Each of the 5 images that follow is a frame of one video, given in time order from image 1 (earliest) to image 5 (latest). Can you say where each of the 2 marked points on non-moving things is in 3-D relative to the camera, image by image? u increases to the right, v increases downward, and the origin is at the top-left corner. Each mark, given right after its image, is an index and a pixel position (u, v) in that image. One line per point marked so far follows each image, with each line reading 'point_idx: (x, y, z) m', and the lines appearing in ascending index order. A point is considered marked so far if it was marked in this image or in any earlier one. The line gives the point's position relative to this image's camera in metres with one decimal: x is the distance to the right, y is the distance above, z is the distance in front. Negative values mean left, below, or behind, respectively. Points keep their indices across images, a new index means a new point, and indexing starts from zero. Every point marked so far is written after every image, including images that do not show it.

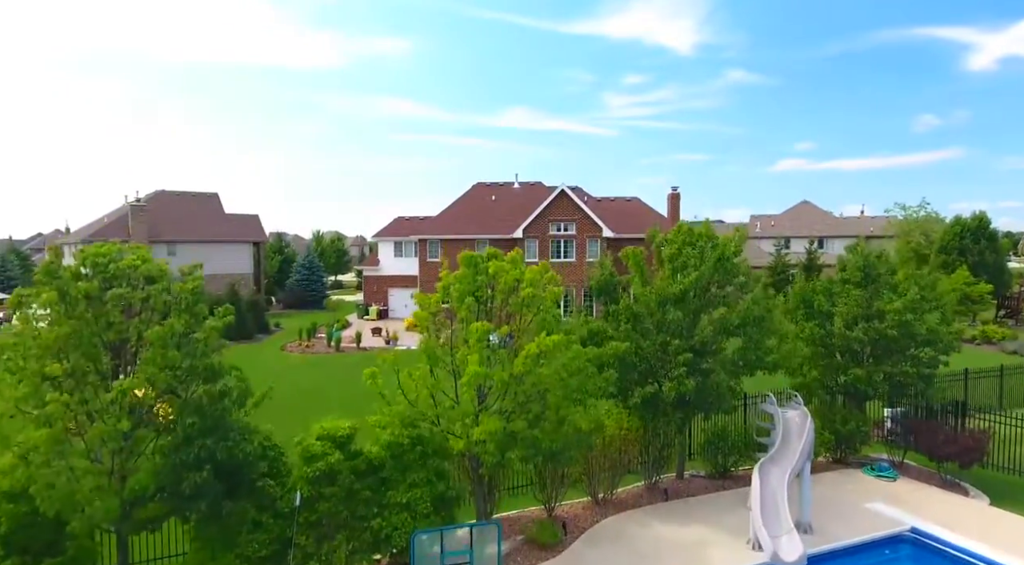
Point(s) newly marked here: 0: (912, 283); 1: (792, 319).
0: (+5.5, 0.0, +8.6) m
1: (+3.9, -0.5, +8.9) m
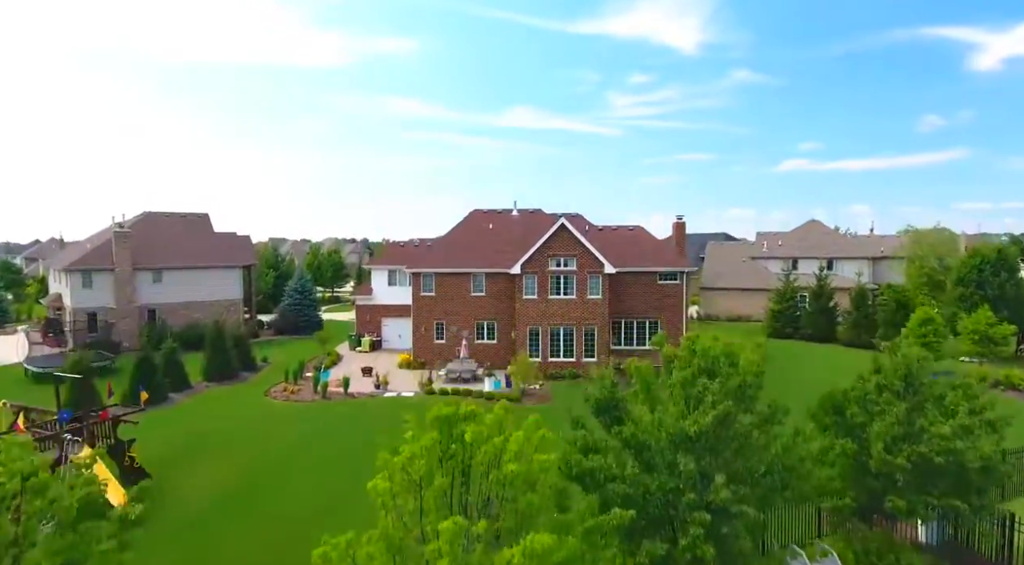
0: (+5.3, -1.3, +7.5) m
1: (+3.8, -1.8, +7.7) m
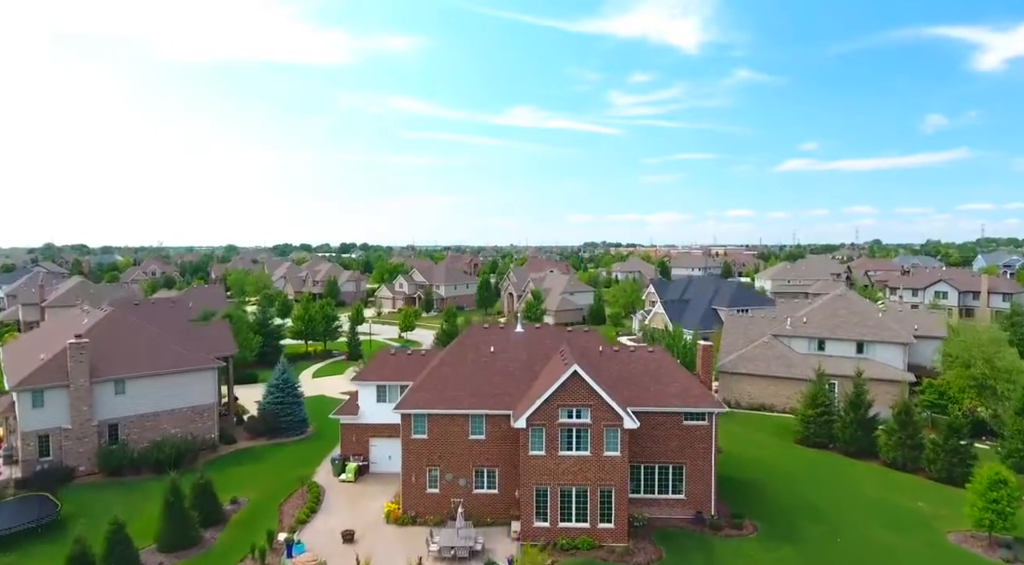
0: (+5.4, -5.8, +4.5) m
1: (+3.9, -6.3, +4.8) m
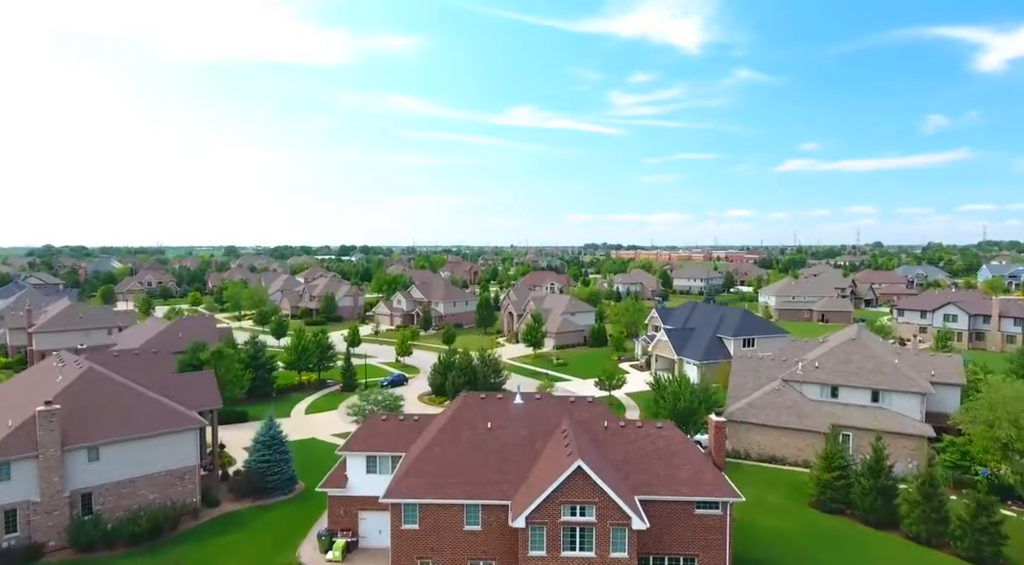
0: (+5.4, -8.1, +3.0) m
1: (+3.8, -8.6, +3.3) m
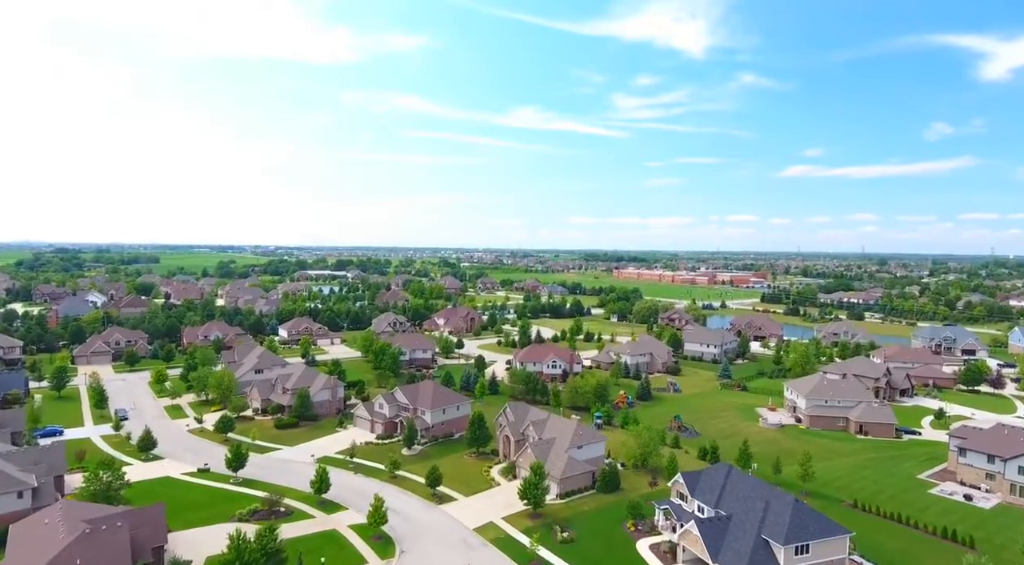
0: (+5.0, -20.5, -7.3) m
1: (+3.4, -20.9, -7.0) m
